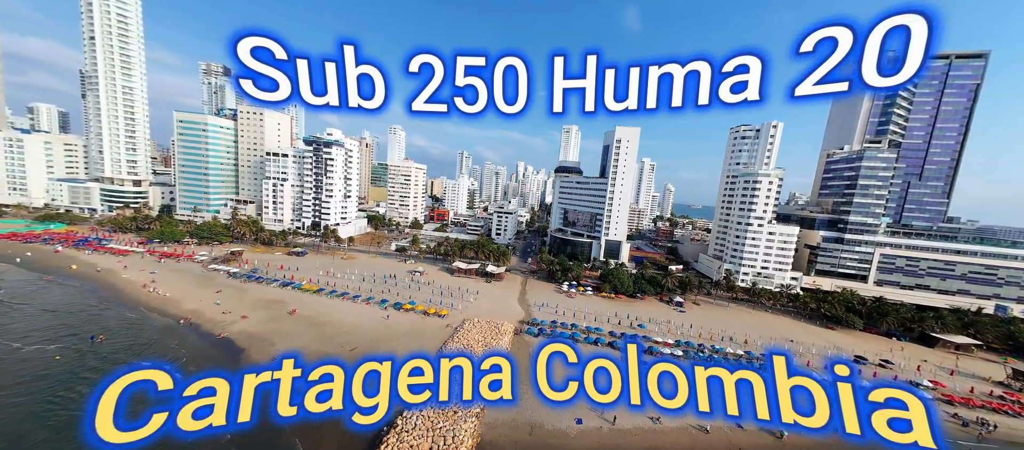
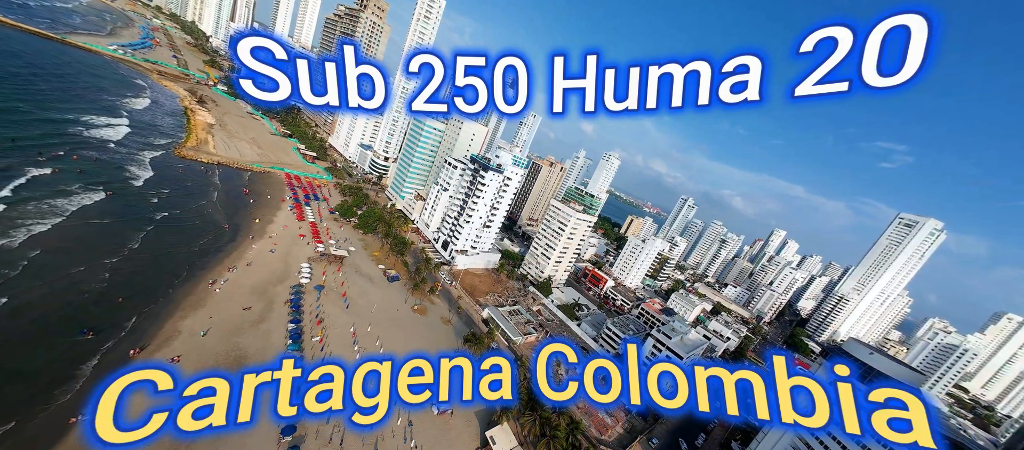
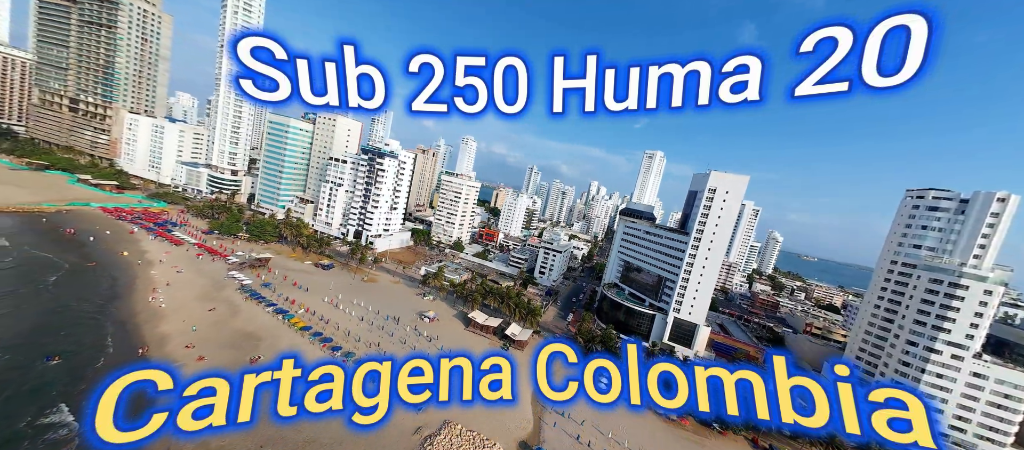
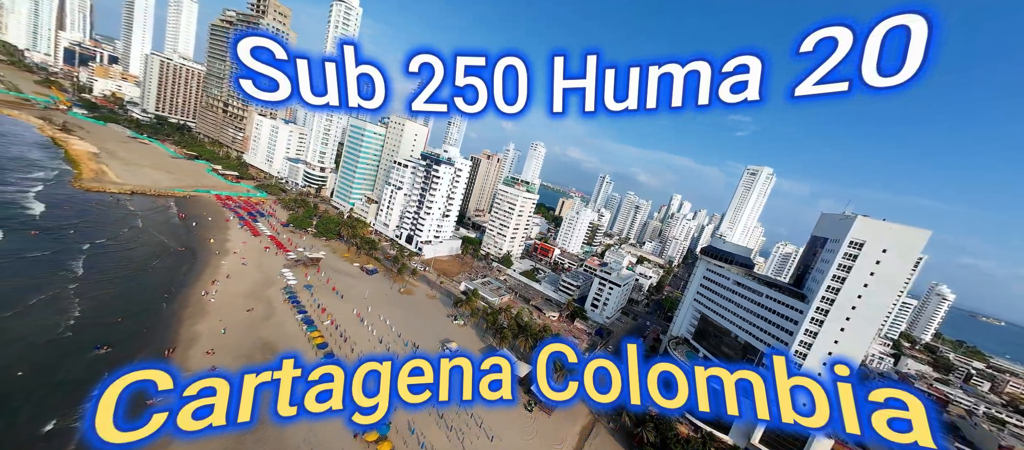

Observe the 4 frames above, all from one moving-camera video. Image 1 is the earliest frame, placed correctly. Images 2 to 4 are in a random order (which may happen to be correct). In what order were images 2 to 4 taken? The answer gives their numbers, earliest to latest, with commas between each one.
3, 4, 2
